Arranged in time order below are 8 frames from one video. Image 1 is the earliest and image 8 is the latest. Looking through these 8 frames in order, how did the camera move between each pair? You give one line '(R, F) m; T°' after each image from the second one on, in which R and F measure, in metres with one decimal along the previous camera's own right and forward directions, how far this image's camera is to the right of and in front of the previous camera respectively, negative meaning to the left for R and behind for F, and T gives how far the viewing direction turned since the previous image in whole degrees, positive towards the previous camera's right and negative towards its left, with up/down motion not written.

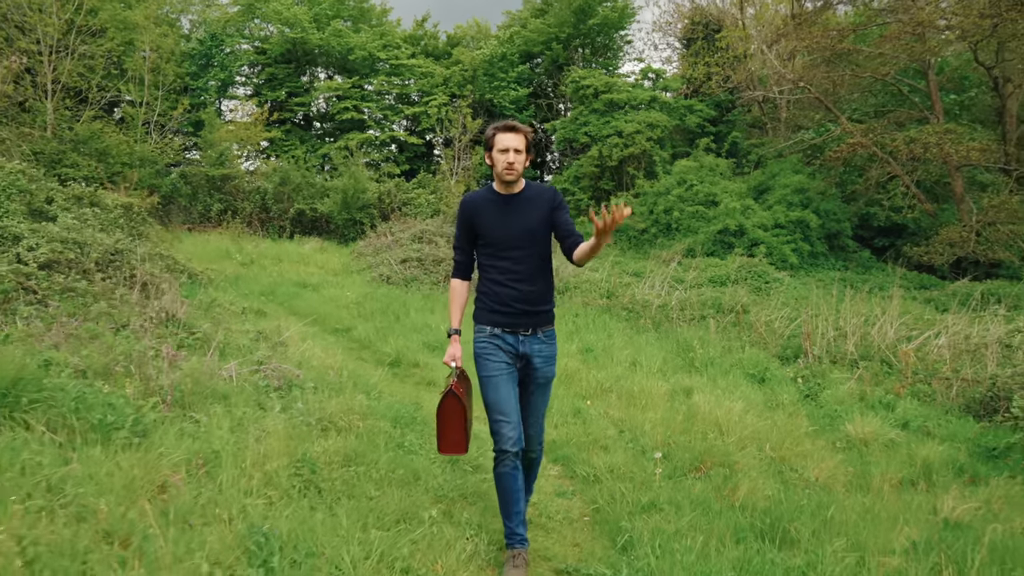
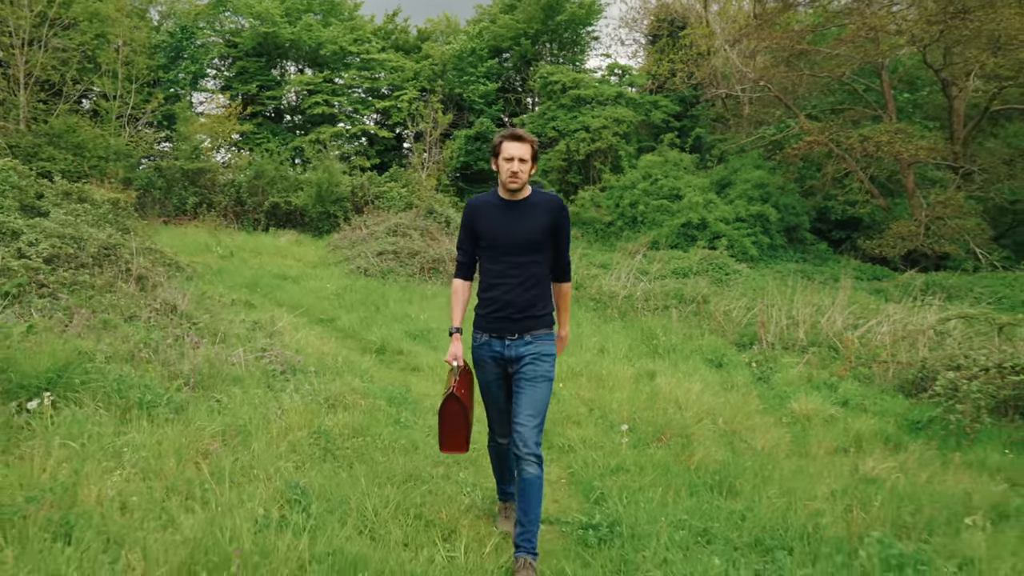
(-0.1, -0.5) m; +2°
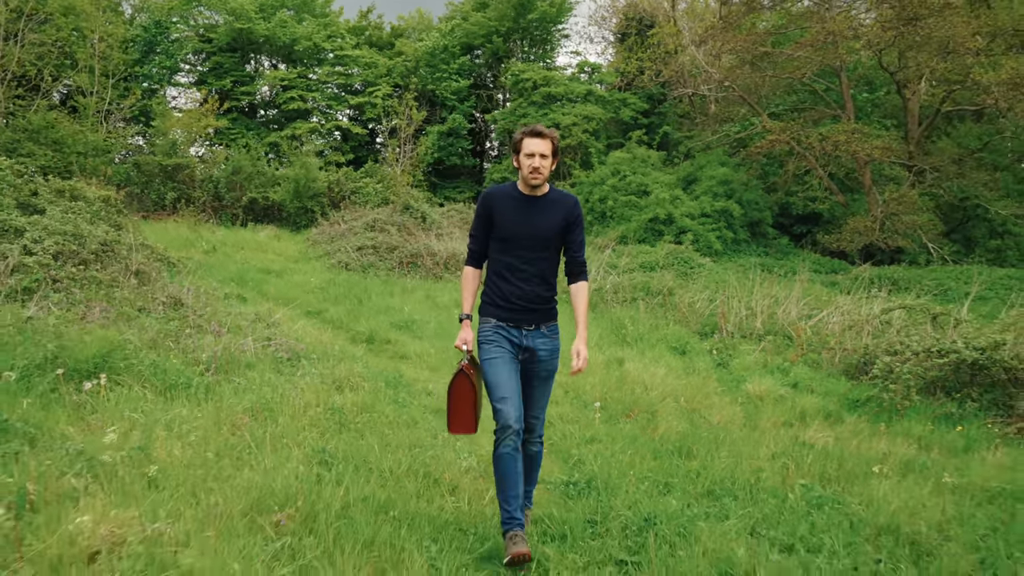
(-0.1, -0.5) m; +2°
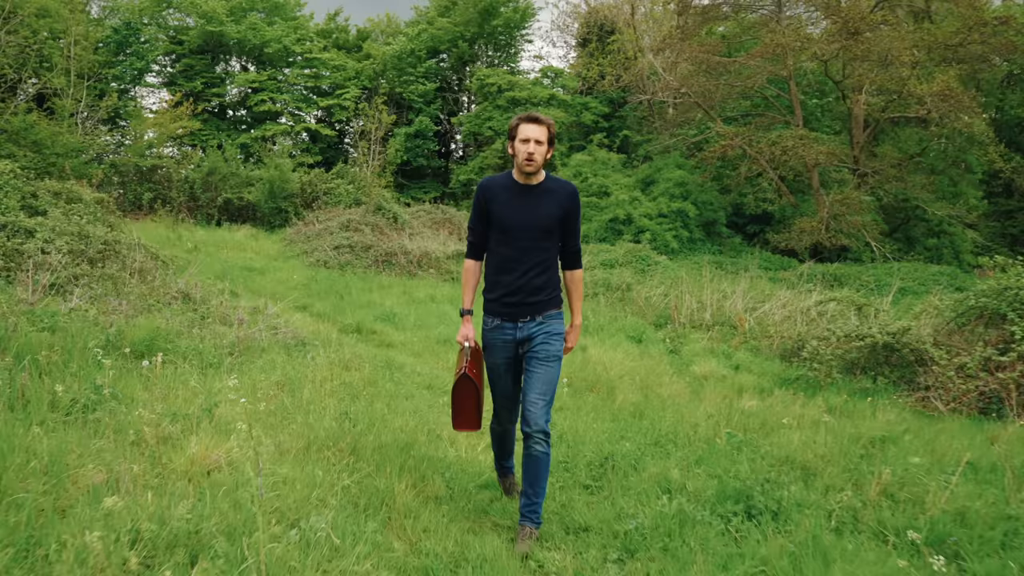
(-0.1, -0.8) m; +3°
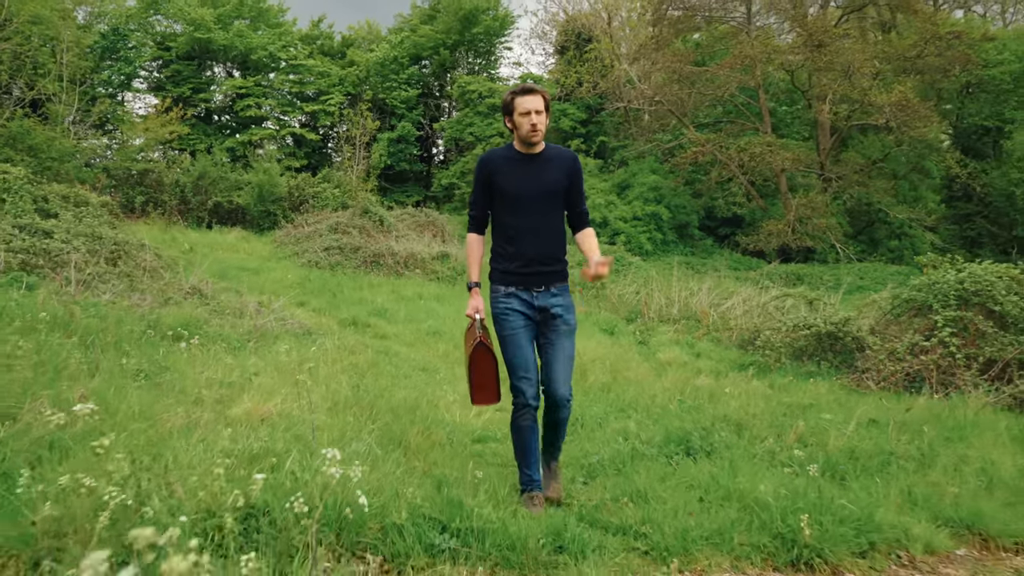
(0.0, -0.8) m; +1°
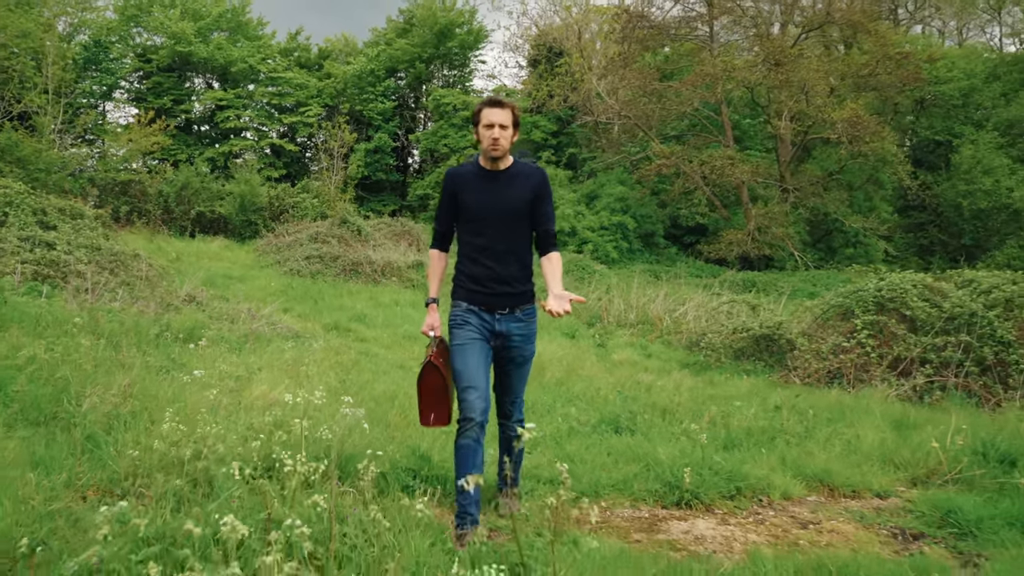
(+0.1, -0.8) m; +2°
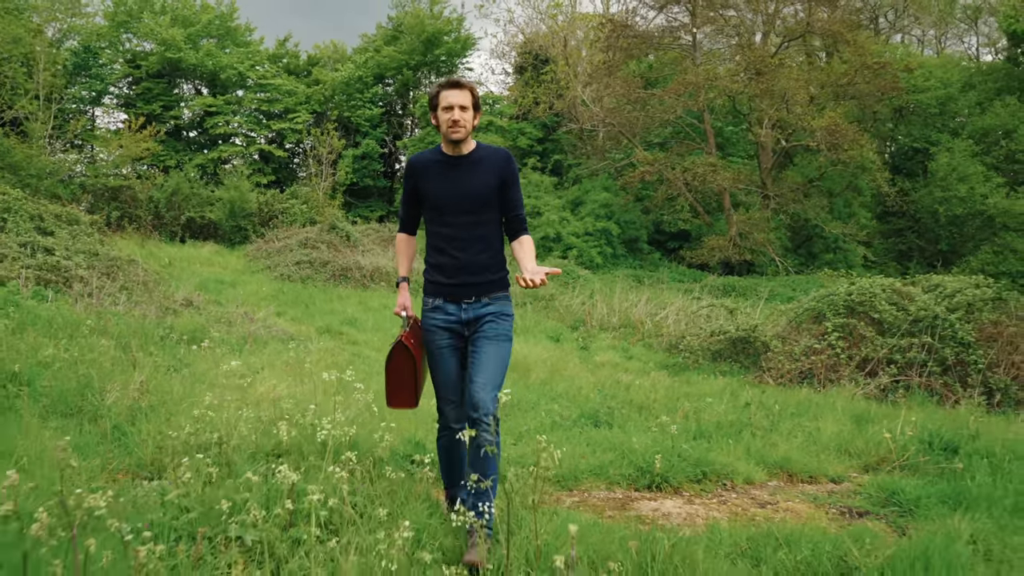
(0.0, -0.3) m; +1°
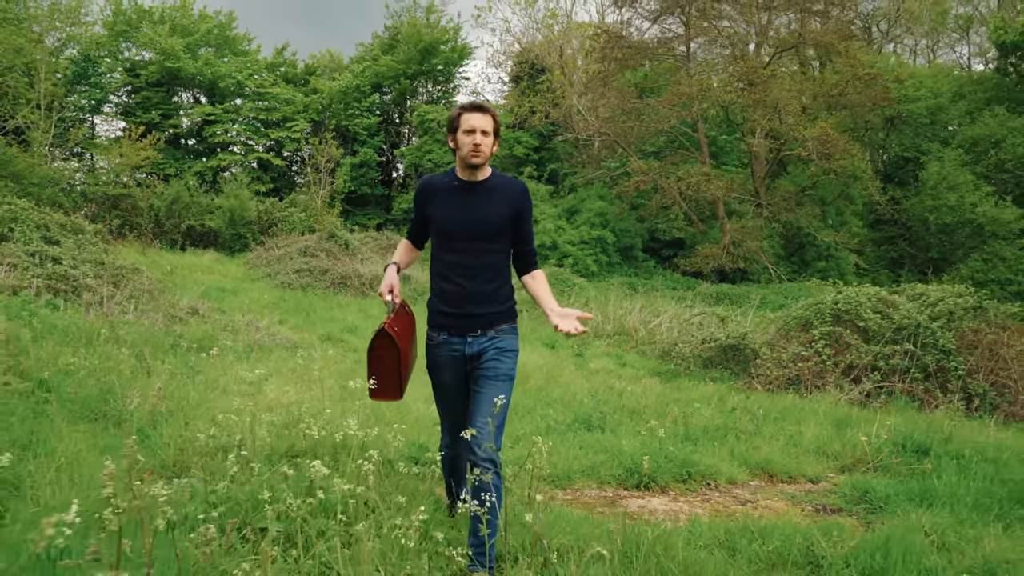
(0.0, -0.3) m; 0°
